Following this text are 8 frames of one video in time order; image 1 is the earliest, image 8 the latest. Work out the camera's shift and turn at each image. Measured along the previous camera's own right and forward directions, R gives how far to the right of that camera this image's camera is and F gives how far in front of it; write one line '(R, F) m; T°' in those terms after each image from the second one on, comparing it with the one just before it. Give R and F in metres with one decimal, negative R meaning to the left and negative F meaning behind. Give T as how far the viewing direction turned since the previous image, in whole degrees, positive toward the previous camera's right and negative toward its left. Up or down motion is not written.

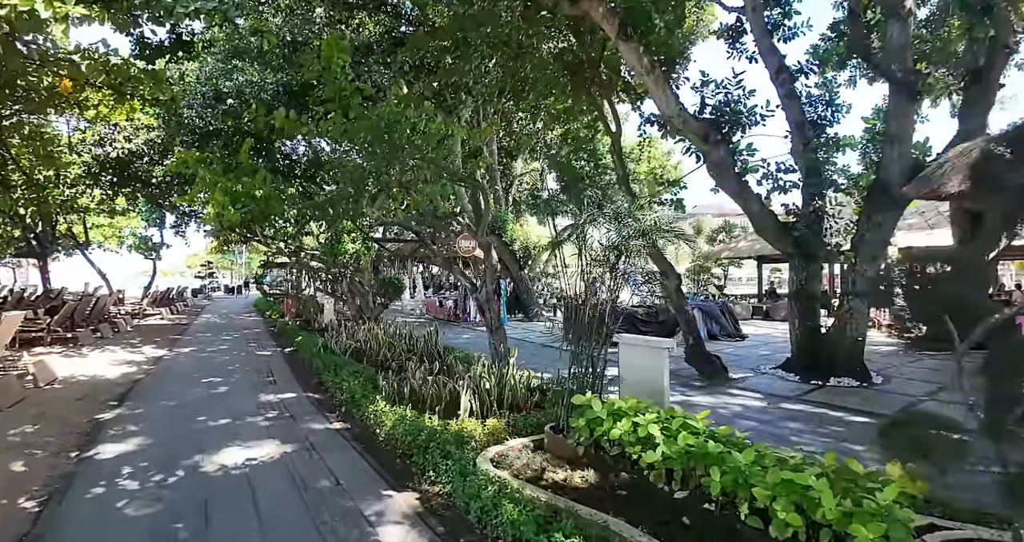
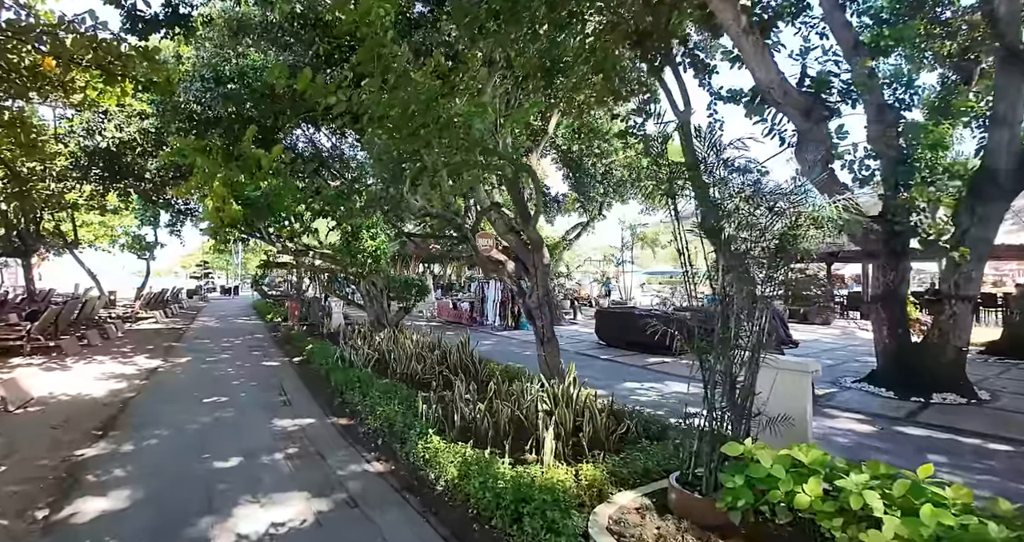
(-0.6, +0.9) m; 0°
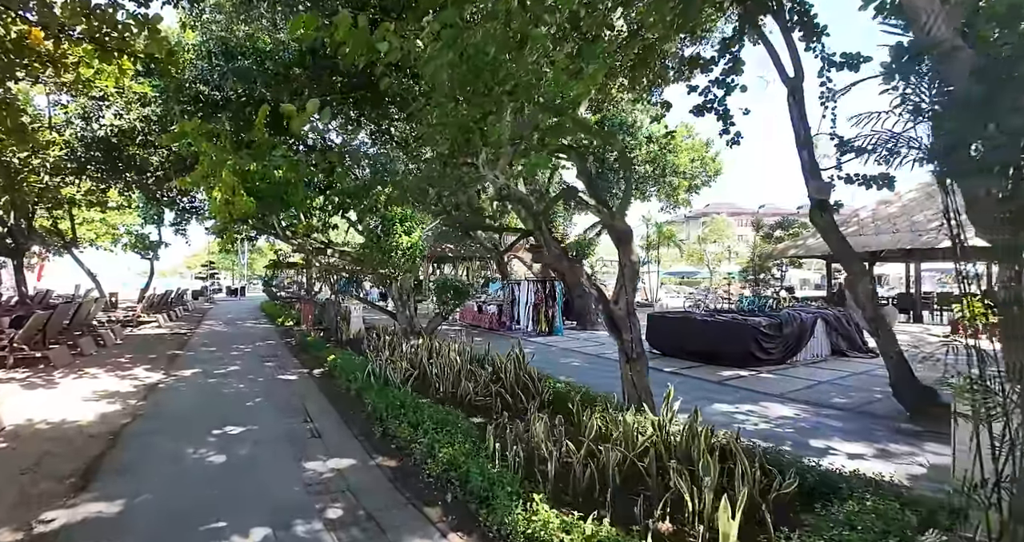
(-0.6, +0.9) m; 0°
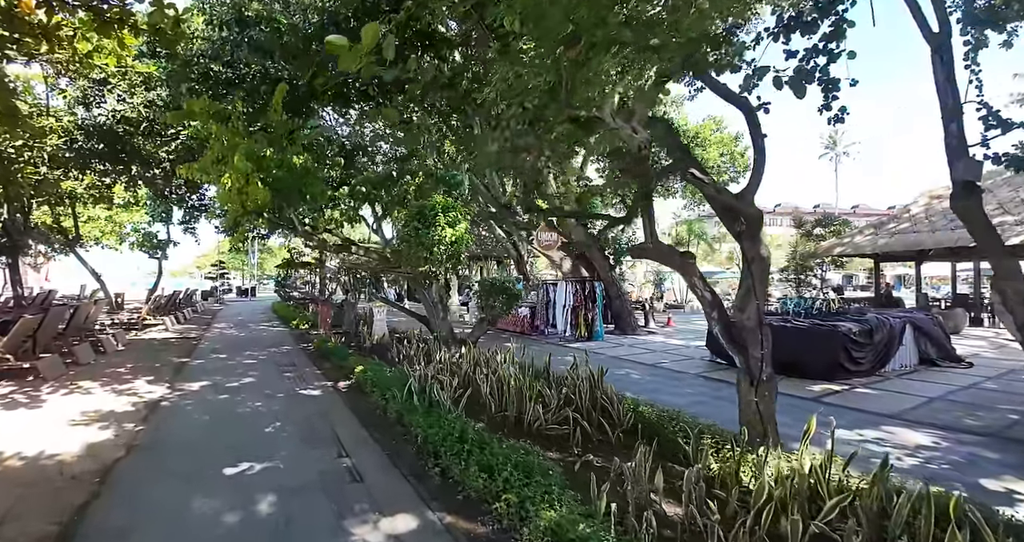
(-0.5, +0.9) m; -1°
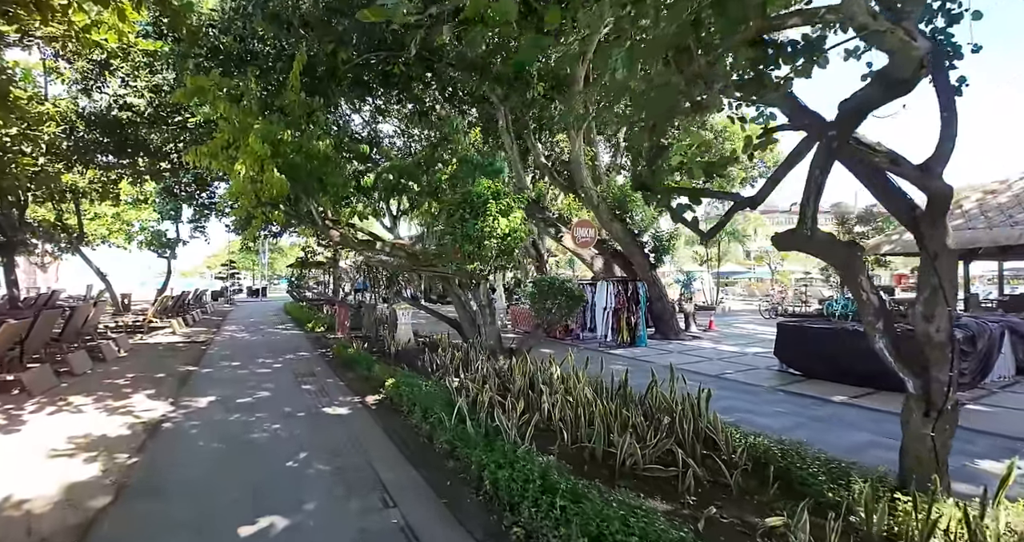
(-0.5, +0.8) m; -1°
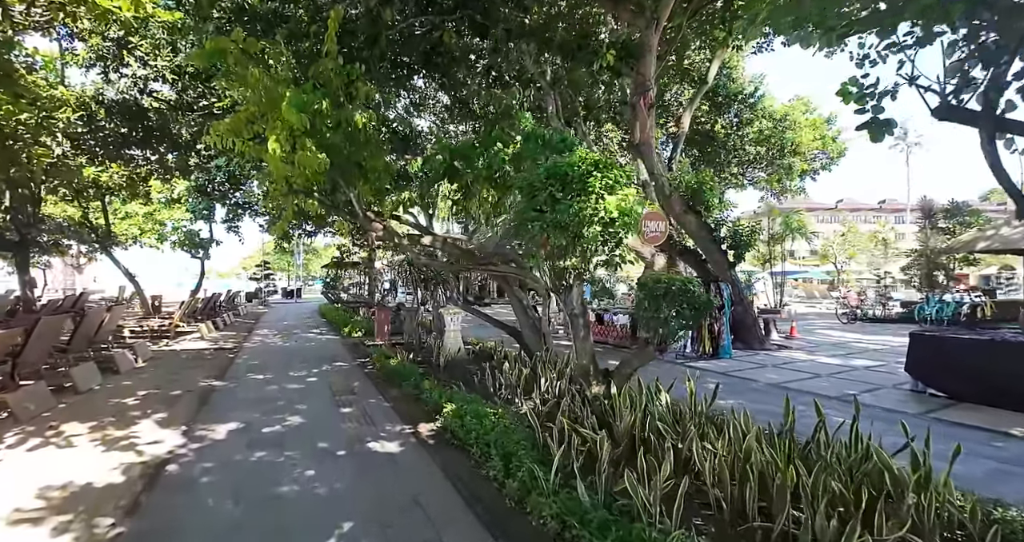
(-0.5, +1.0) m; -3°
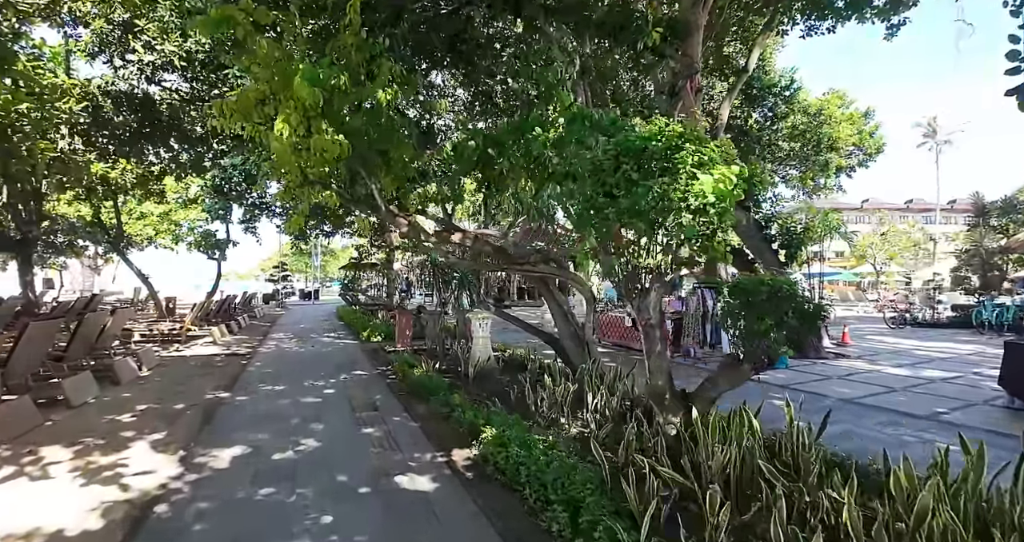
(-0.2, +0.6) m; -2°
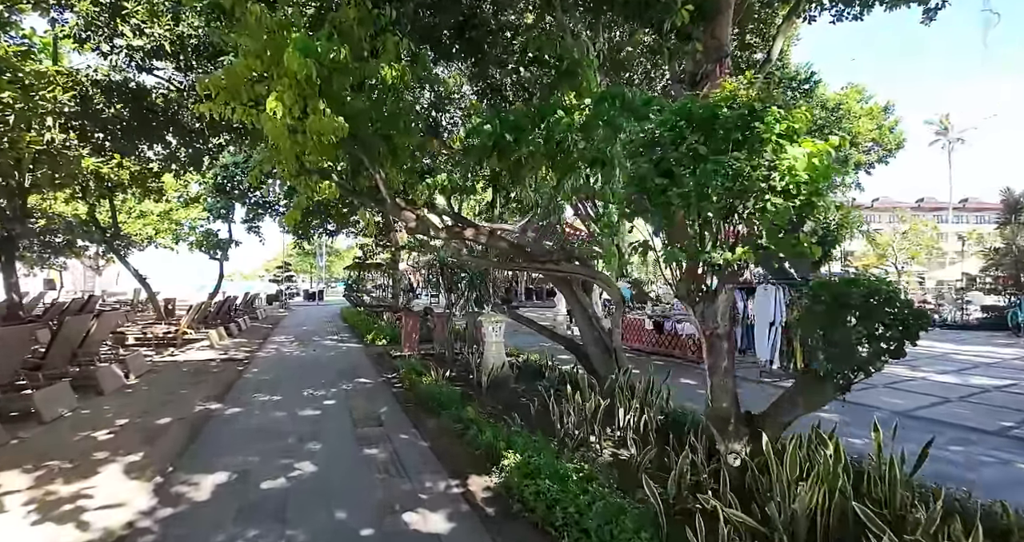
(-0.1, +0.5) m; -1°
